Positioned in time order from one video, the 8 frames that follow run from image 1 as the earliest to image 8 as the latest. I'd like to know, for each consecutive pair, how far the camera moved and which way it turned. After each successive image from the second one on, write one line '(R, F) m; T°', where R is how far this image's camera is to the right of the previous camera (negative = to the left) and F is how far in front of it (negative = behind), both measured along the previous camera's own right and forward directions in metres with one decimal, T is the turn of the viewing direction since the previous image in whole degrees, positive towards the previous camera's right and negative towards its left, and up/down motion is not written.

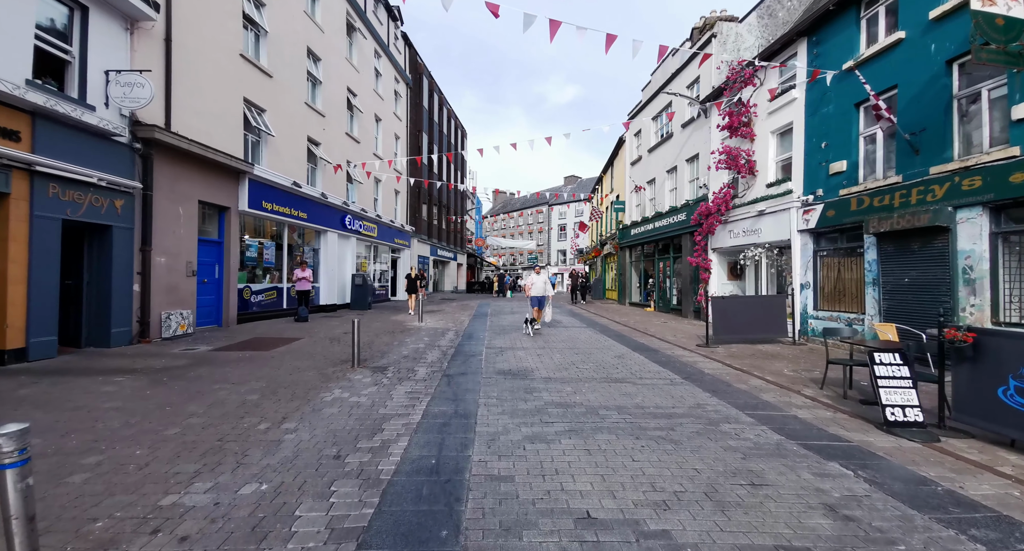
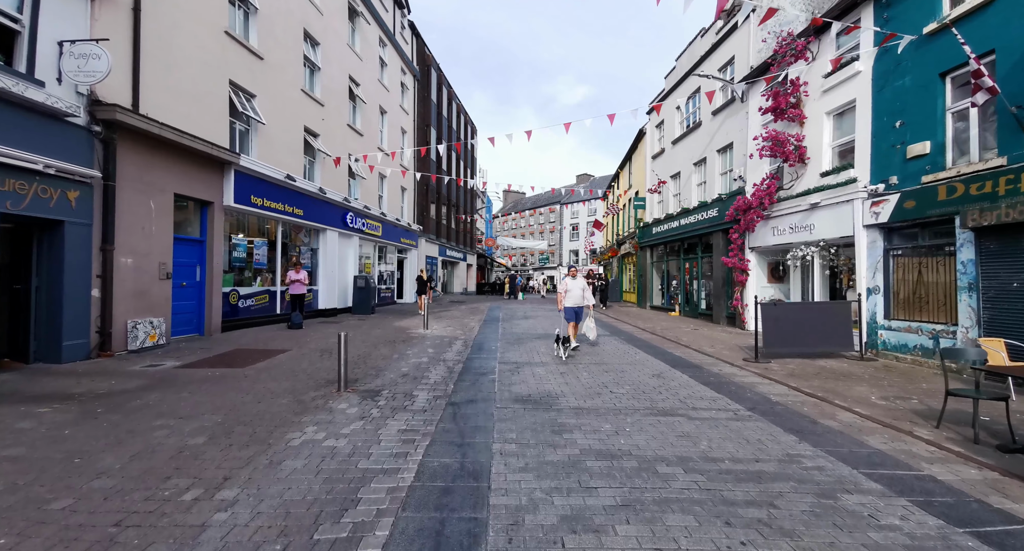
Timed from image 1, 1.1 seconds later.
(-0.1, +1.2) m; -1°
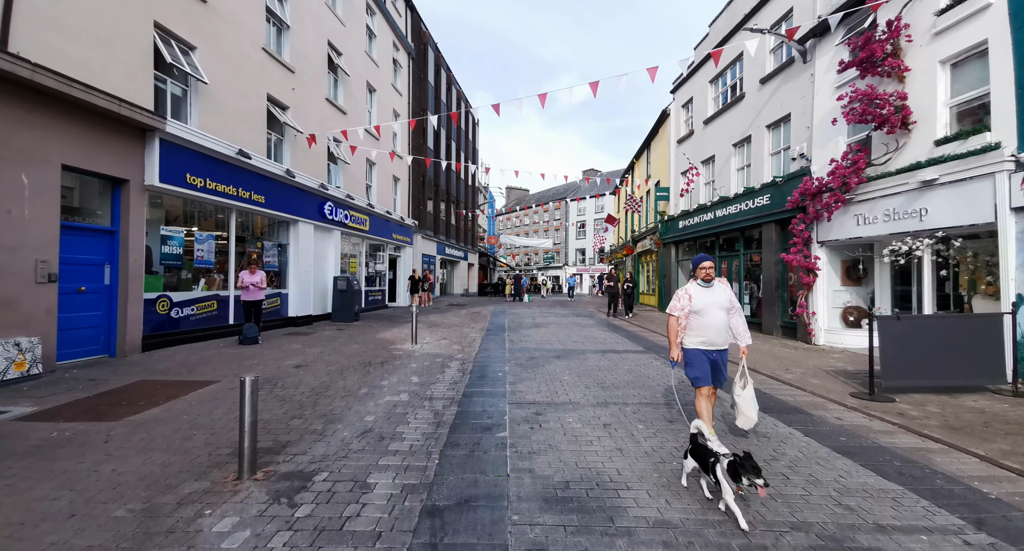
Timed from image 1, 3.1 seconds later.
(-0.2, +2.2) m; 0°
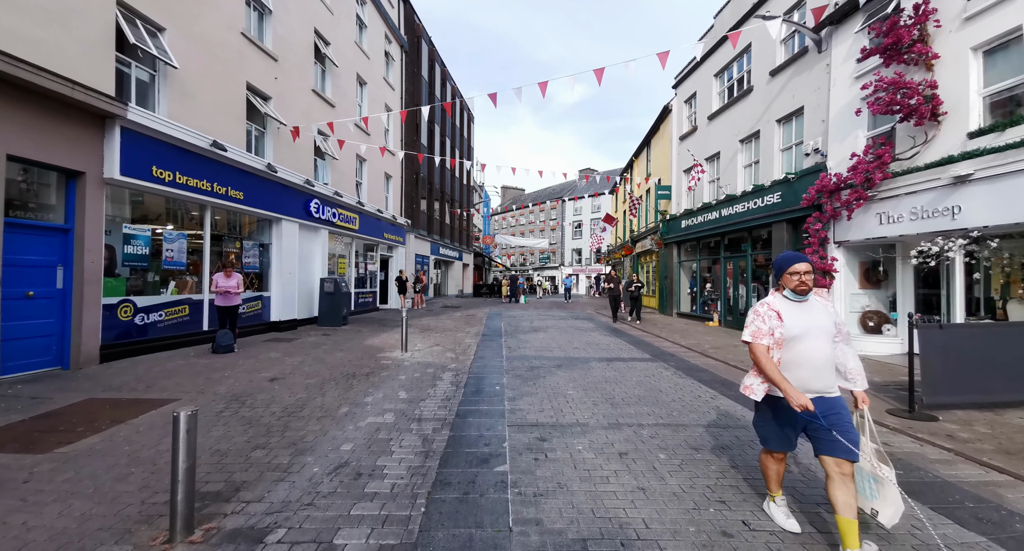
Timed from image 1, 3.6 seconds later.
(-0.1, +0.6) m; +1°
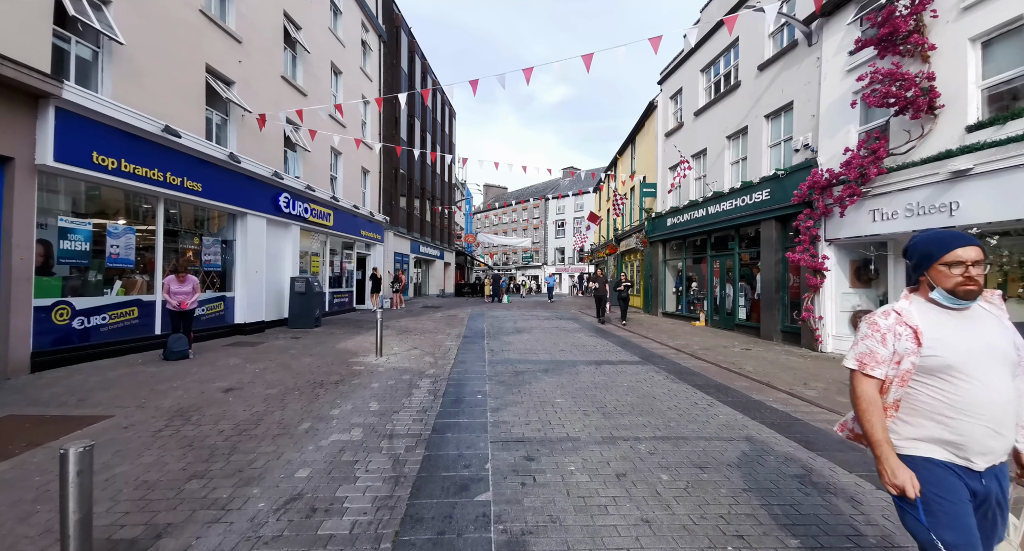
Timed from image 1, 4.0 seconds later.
(0.0, +0.5) m; +2°
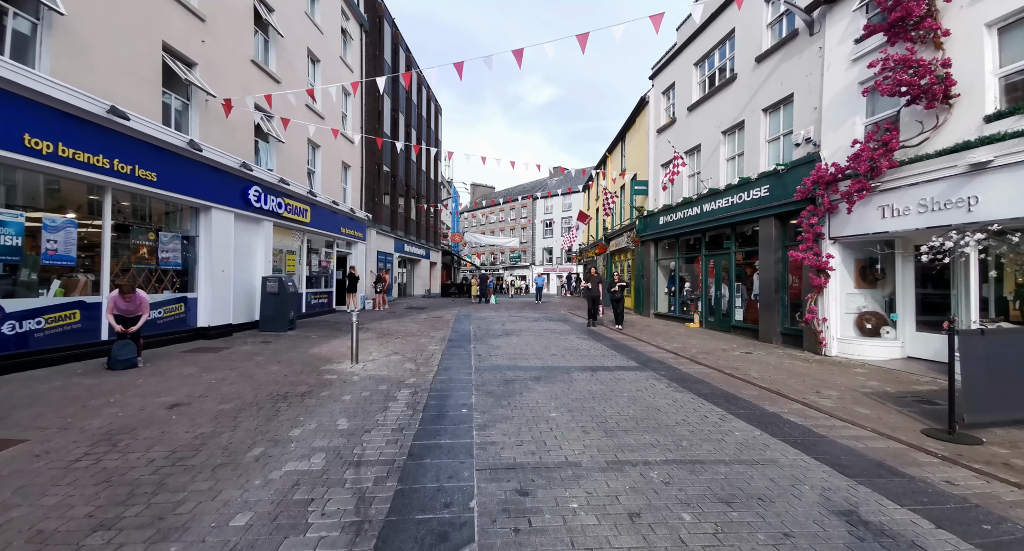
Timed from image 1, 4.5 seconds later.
(0.0, +0.6) m; +2°
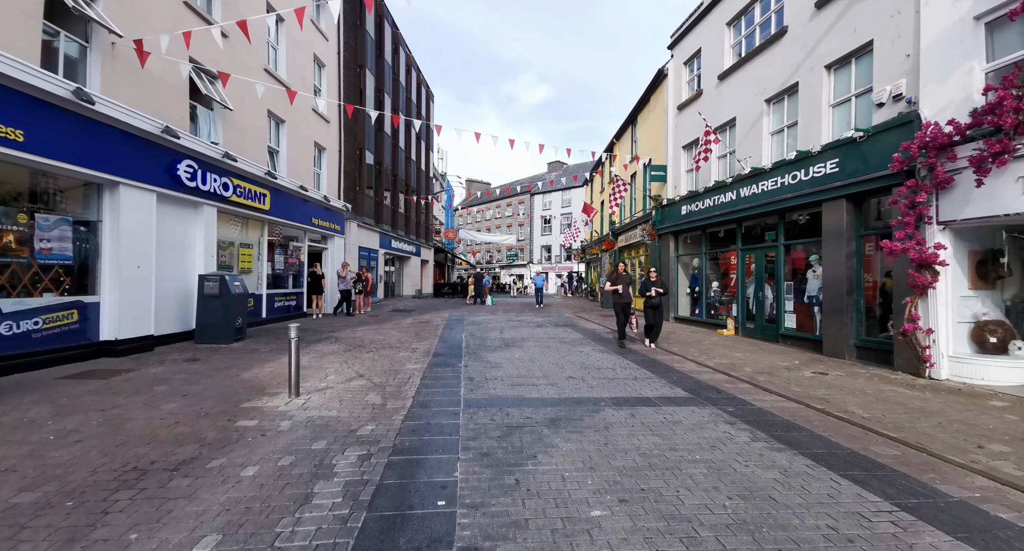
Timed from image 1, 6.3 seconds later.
(-0.1, +2.0) m; +1°
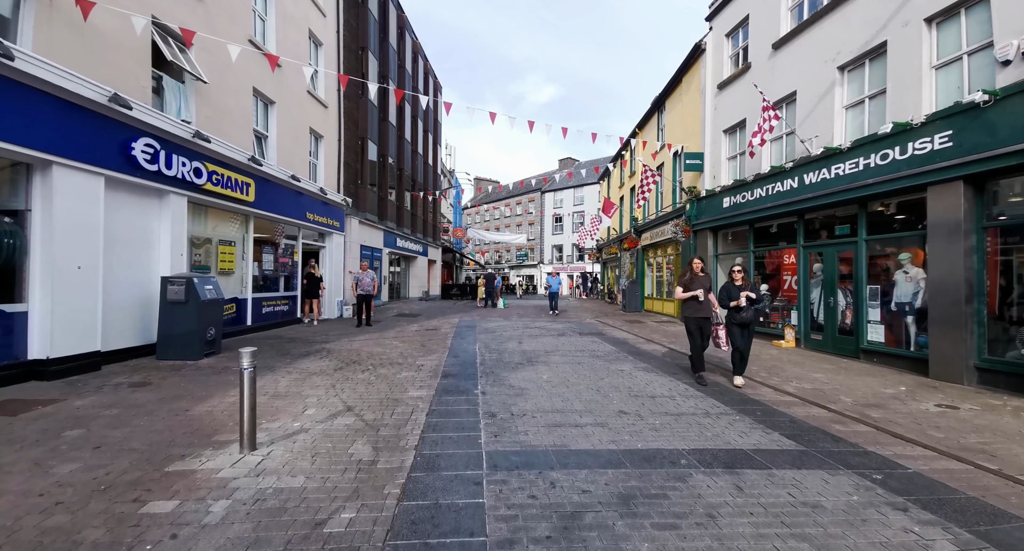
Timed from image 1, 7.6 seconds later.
(-0.3, +1.4) m; -1°
